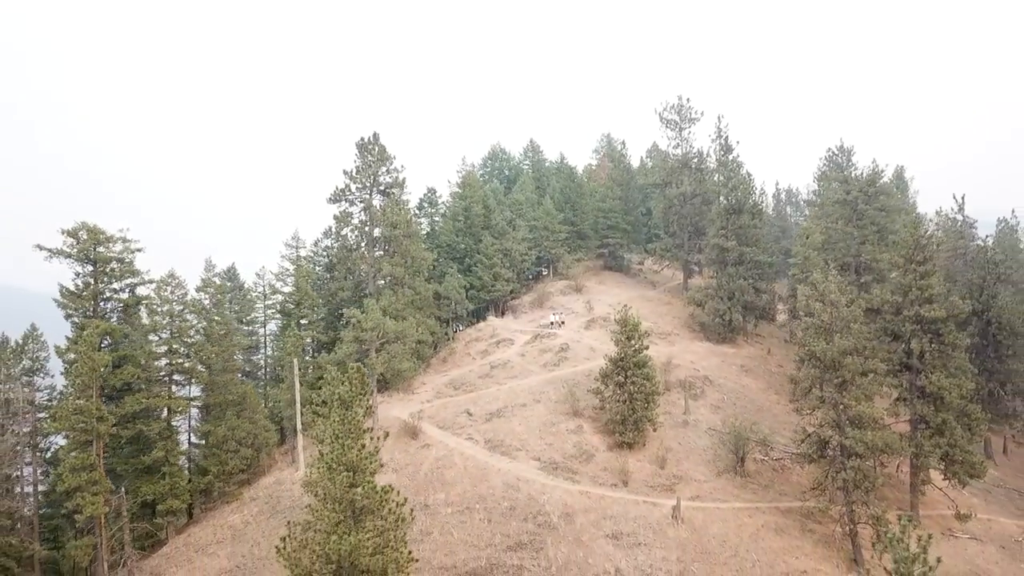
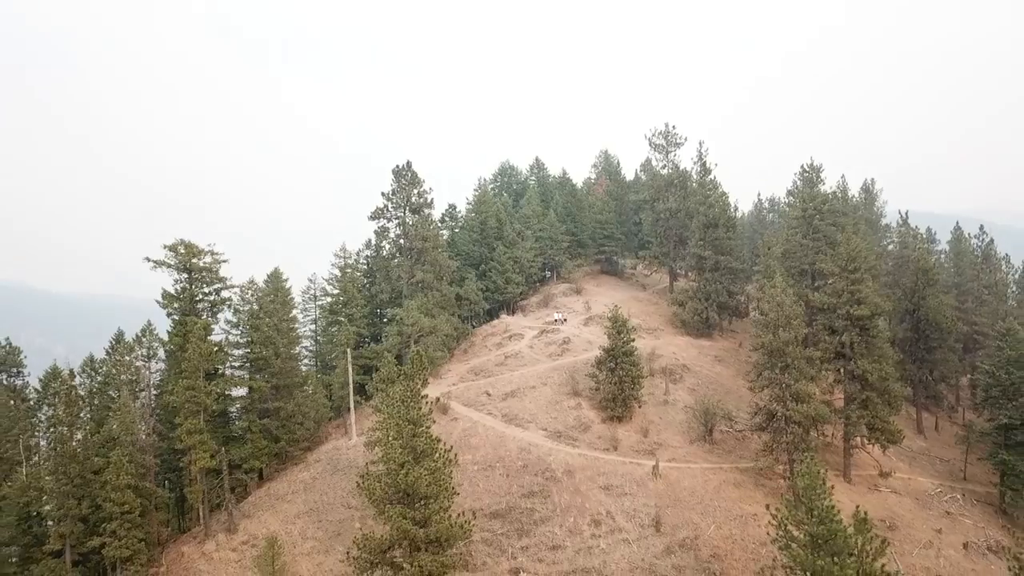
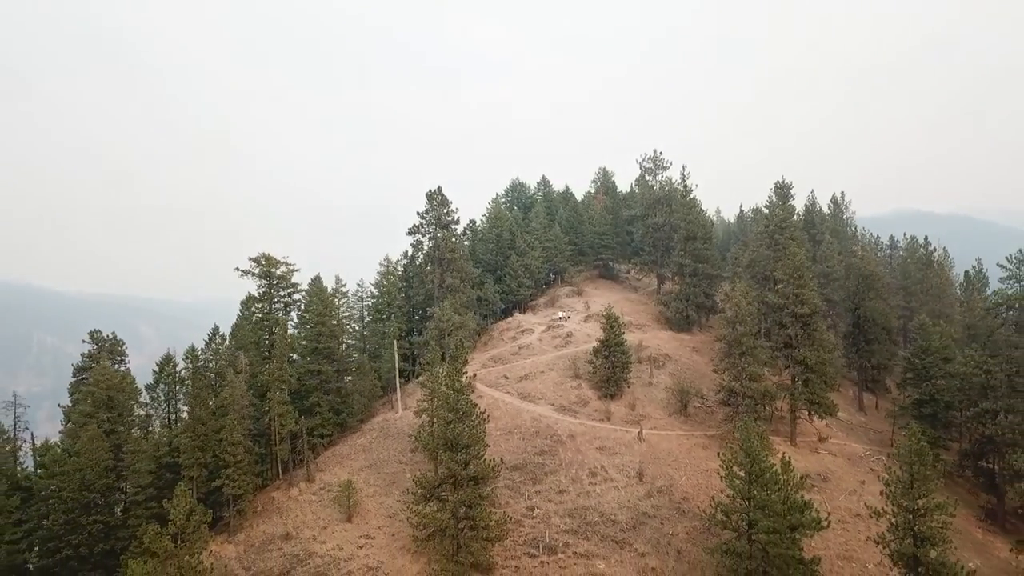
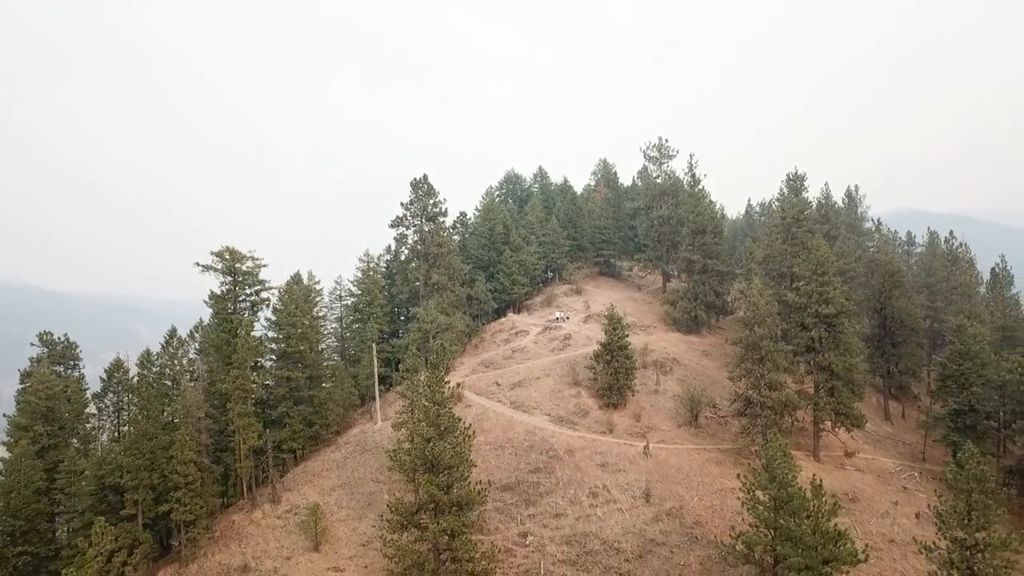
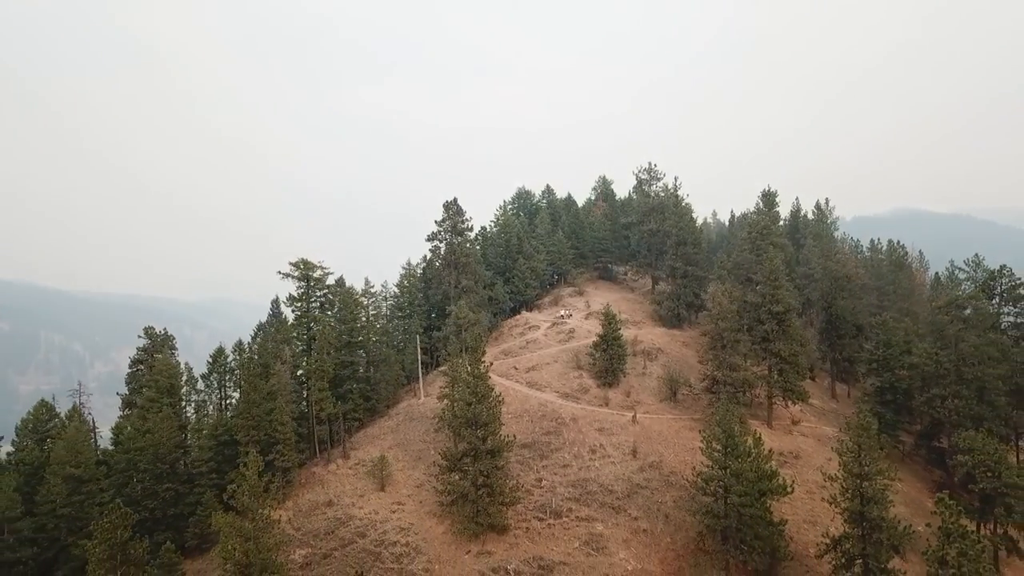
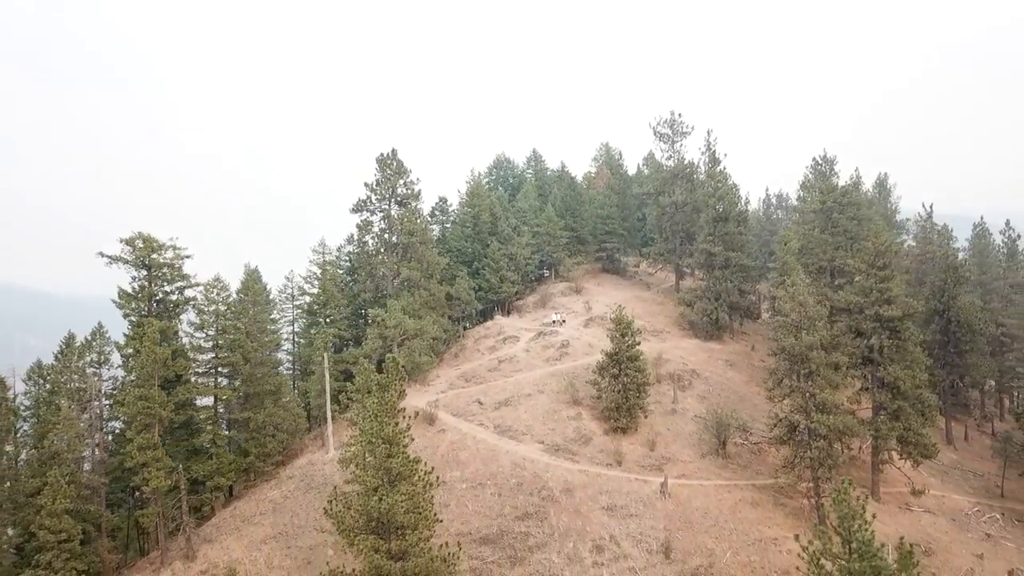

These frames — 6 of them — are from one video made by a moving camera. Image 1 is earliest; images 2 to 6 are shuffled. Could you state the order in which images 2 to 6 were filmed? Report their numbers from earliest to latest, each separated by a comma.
6, 2, 4, 3, 5
